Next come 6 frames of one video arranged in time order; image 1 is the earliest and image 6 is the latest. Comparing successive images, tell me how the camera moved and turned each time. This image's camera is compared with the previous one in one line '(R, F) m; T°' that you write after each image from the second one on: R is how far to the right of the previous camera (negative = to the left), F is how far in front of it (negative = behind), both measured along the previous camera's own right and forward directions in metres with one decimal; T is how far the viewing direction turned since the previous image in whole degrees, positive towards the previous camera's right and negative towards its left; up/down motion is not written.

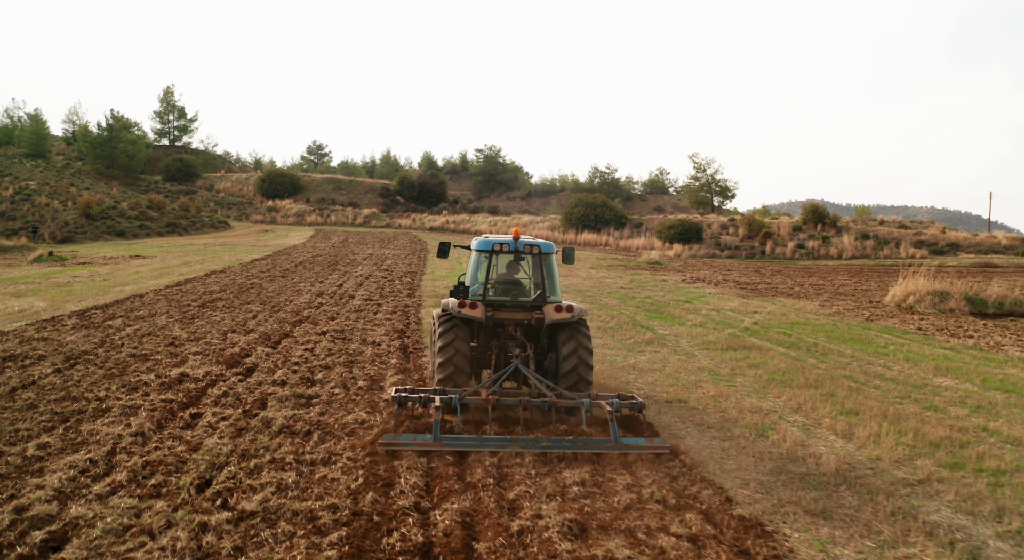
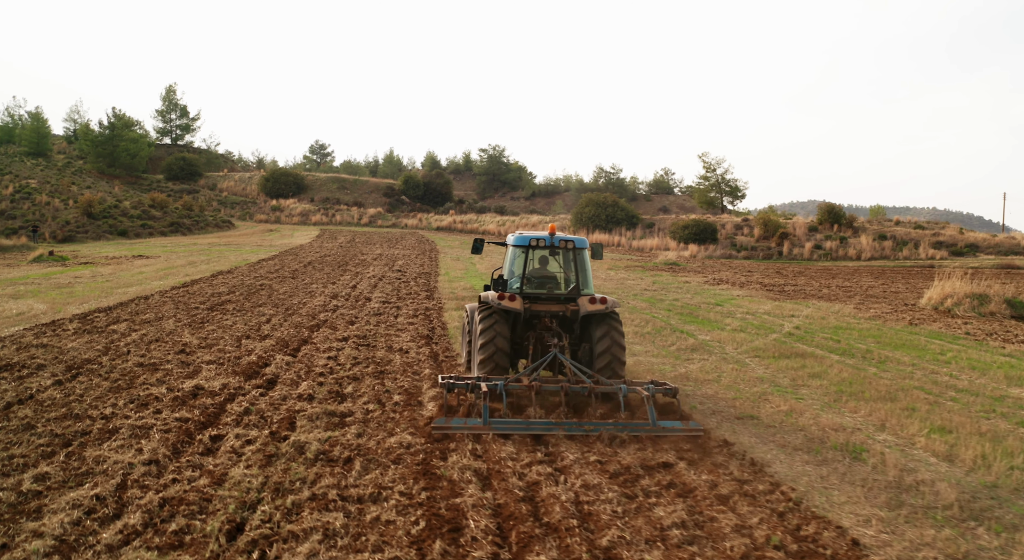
(-0.5, +0.7) m; 0°
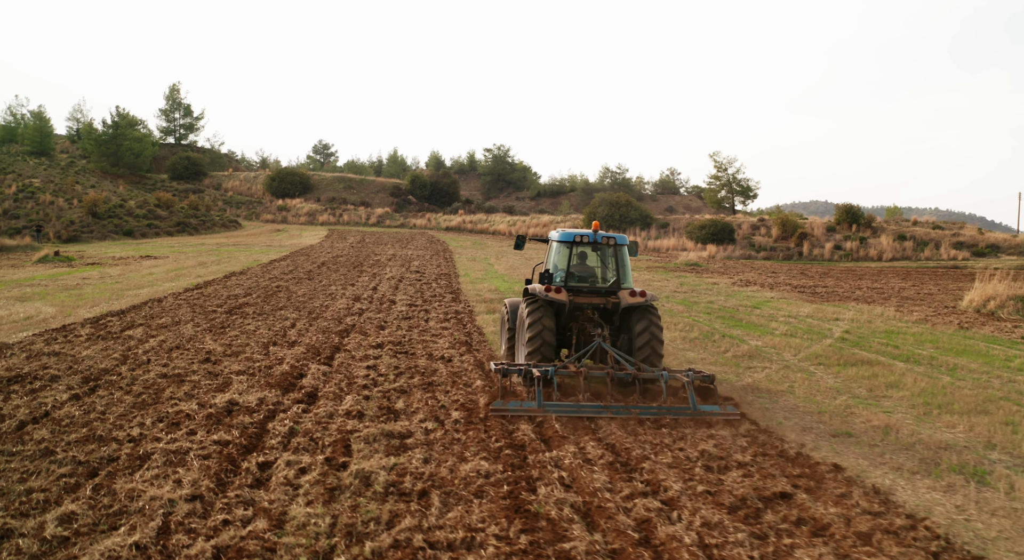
(-0.6, +0.6) m; 0°
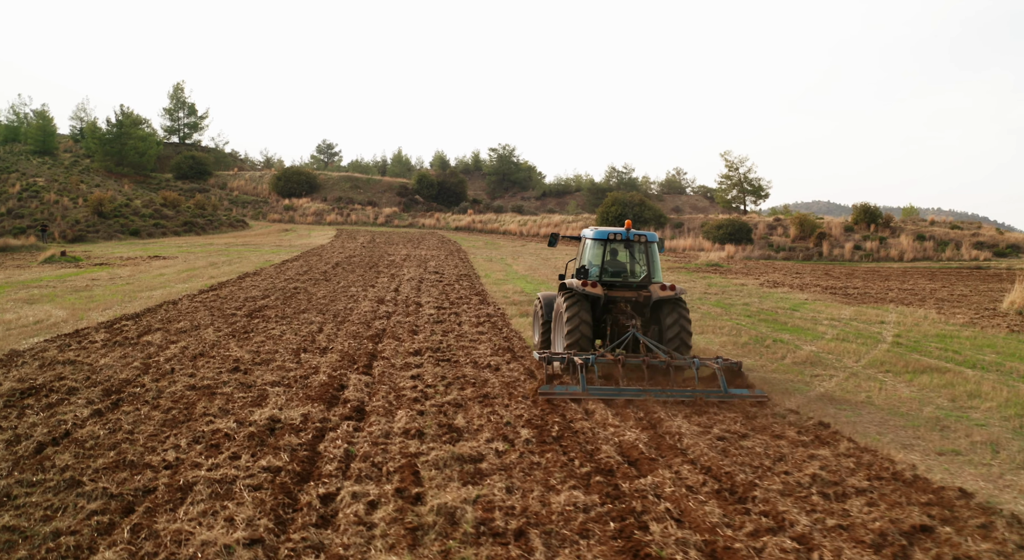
(-0.6, +0.6) m; 0°
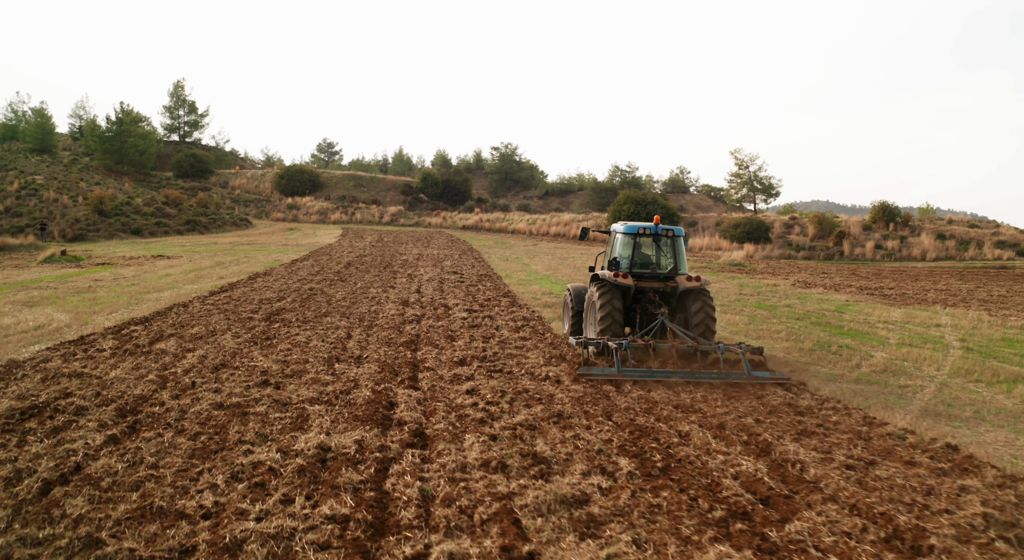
(-0.6, +0.8) m; 0°
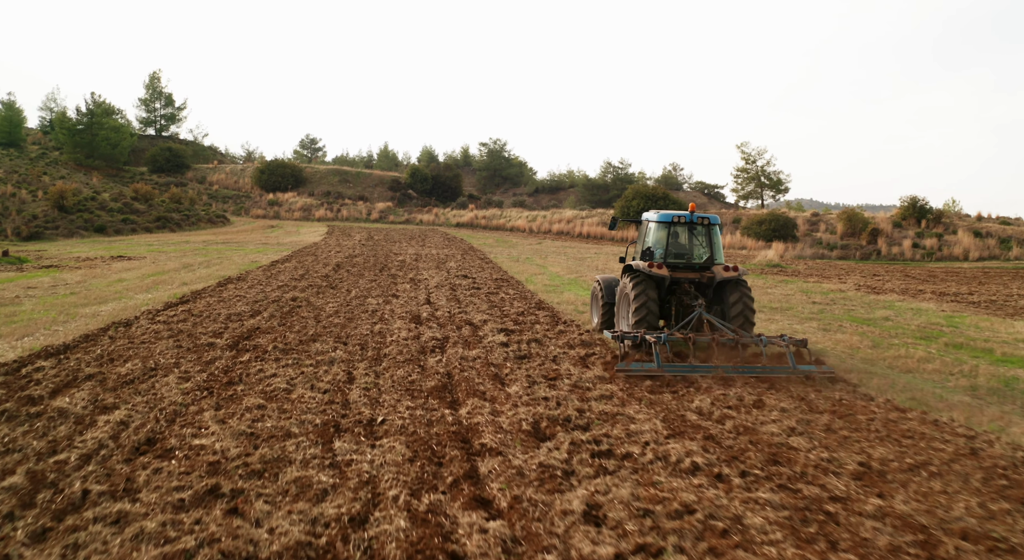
(-0.8, +2.6) m; +1°
